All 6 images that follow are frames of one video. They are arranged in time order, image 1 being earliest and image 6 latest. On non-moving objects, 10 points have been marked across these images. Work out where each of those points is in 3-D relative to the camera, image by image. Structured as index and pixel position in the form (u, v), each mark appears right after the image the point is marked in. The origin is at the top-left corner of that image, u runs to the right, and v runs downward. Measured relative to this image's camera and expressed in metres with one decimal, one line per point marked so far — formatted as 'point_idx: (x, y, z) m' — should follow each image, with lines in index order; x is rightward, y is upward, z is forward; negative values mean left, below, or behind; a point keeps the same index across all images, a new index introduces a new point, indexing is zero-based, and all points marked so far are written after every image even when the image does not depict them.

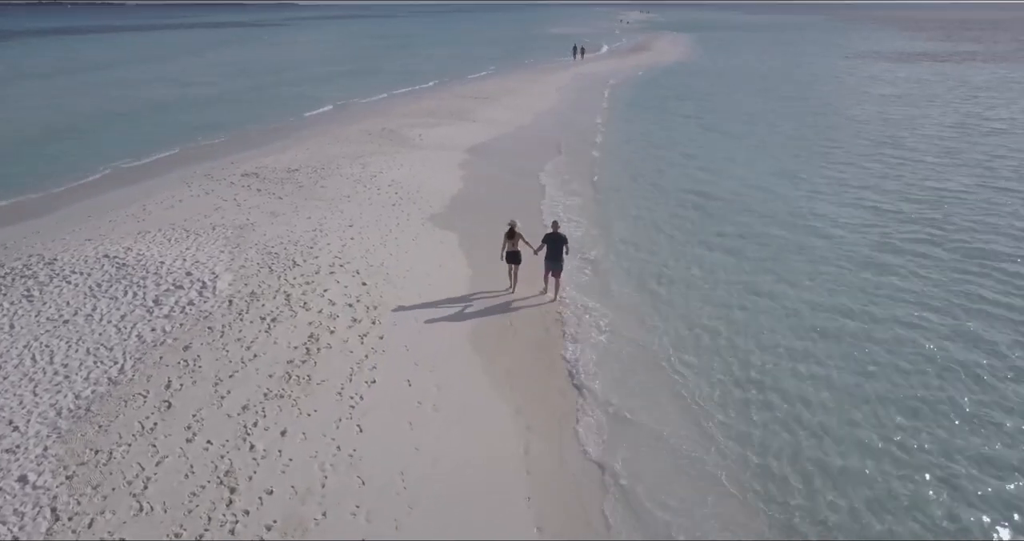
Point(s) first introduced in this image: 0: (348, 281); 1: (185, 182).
0: (-3.3, -0.2, +11.7) m
1: (-9.6, +2.6, +17.2) m
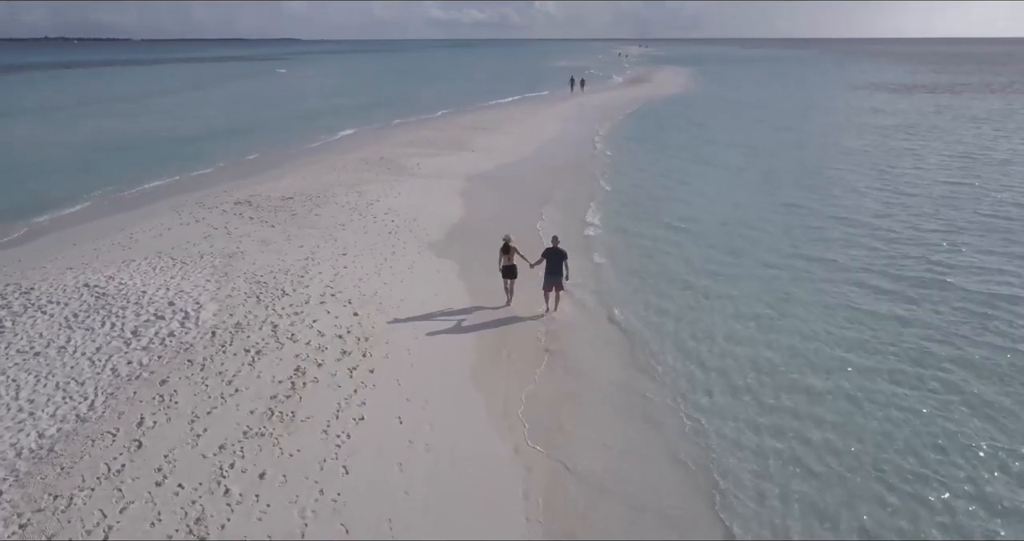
0: (-3.3, -0.8, +11.2) m
1: (-9.6, +1.7, +16.8) m
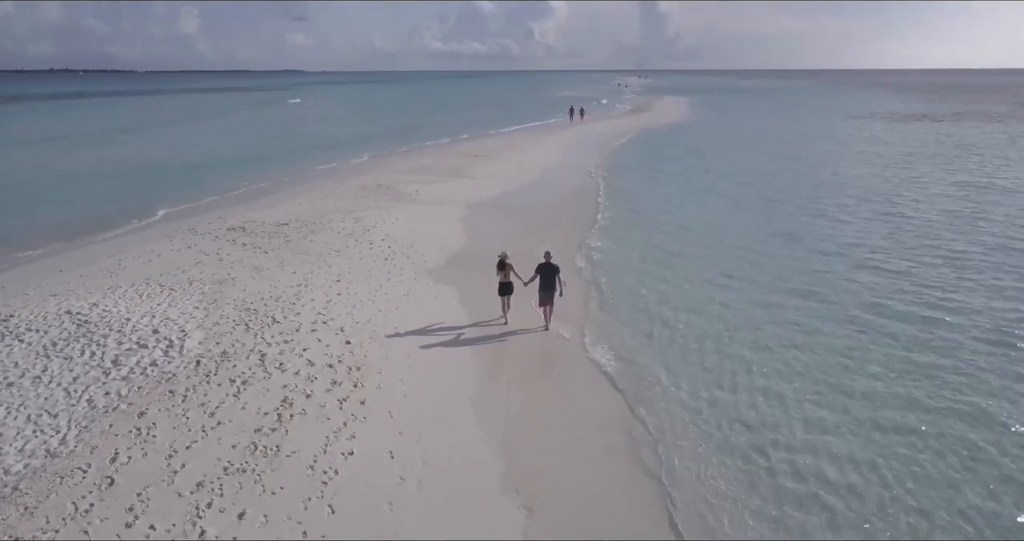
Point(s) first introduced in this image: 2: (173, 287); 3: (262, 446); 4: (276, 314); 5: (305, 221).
0: (-3.3, -1.3, +10.8) m
1: (-9.7, +1.0, +16.5) m
2: (-7.2, -0.4, +12.4) m
3: (-3.4, -2.4, +8.1) m
4: (-4.6, -0.9, +11.5) m
5: (-6.3, +1.5, +17.9) m
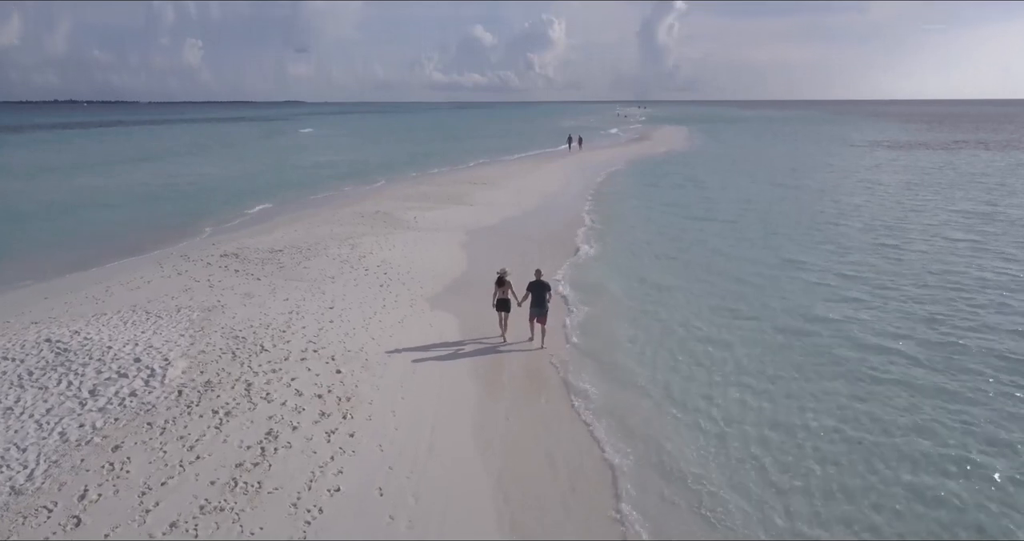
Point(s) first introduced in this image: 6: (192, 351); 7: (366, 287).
0: (-3.4, -1.7, +10.3) m
1: (-9.7, +0.2, +16.2) m
2: (-7.2, -0.9, +12.0) m
3: (-3.5, -2.7, +7.6) m
4: (-4.6, -1.3, +11.0) m
5: (-6.4, +0.7, +17.6) m
6: (-5.6, -1.4, +10.4) m
7: (-3.6, -0.4, +14.7) m
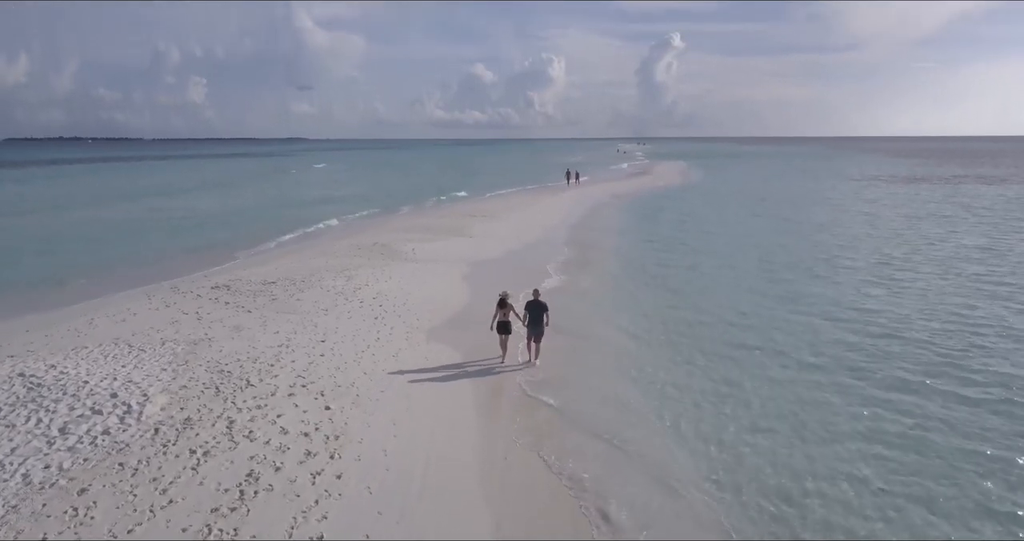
0: (-3.4, -2.2, +9.8) m
1: (-9.7, -0.6, +15.7) m
2: (-7.2, -1.5, +11.5) m
3: (-3.5, -3.1, +7.0) m
4: (-4.7, -1.9, +10.5) m
5: (-6.4, -0.2, +17.2) m
6: (-5.7, -1.9, +9.8) m
7: (-3.7, -1.2, +14.2) m
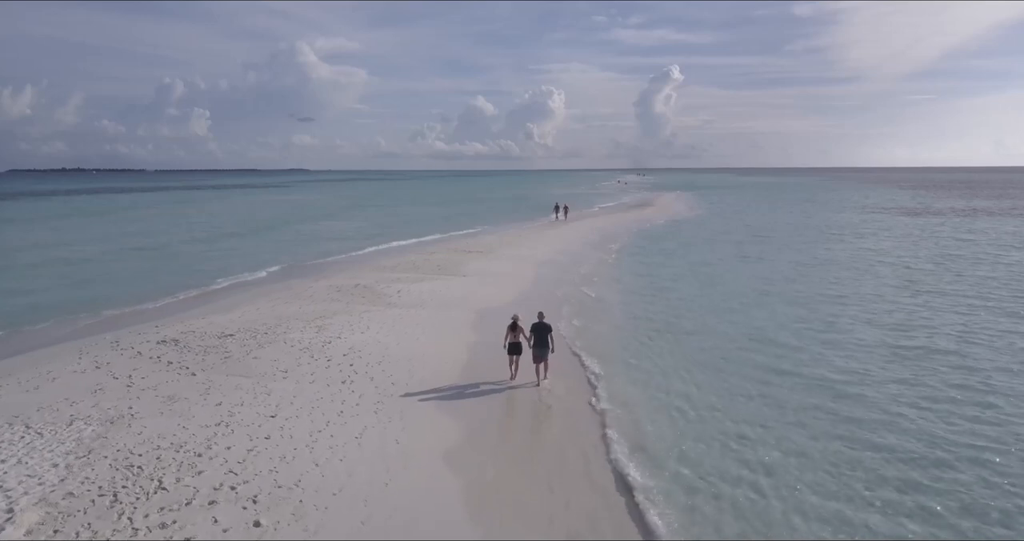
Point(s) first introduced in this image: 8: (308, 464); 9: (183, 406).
0: (-3.5, -3.1, +7.4) m
1: (-9.8, -1.8, +13.4) m
2: (-7.3, -2.5, +9.2) m
3: (-3.6, -3.8, +4.5) m
4: (-4.8, -2.8, +8.2) m
5: (-6.5, -1.5, +14.9) m
6: (-5.8, -2.8, +7.5) m
7: (-3.8, -2.3, +11.8) m
8: (-3.1, -2.9, +8.9) m
9: (-5.9, -2.4, +10.6) m
